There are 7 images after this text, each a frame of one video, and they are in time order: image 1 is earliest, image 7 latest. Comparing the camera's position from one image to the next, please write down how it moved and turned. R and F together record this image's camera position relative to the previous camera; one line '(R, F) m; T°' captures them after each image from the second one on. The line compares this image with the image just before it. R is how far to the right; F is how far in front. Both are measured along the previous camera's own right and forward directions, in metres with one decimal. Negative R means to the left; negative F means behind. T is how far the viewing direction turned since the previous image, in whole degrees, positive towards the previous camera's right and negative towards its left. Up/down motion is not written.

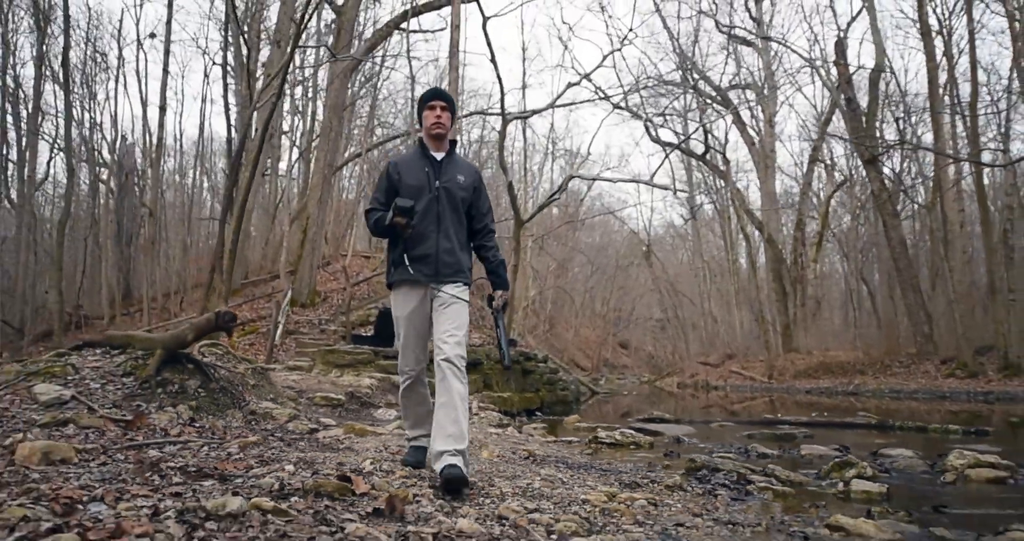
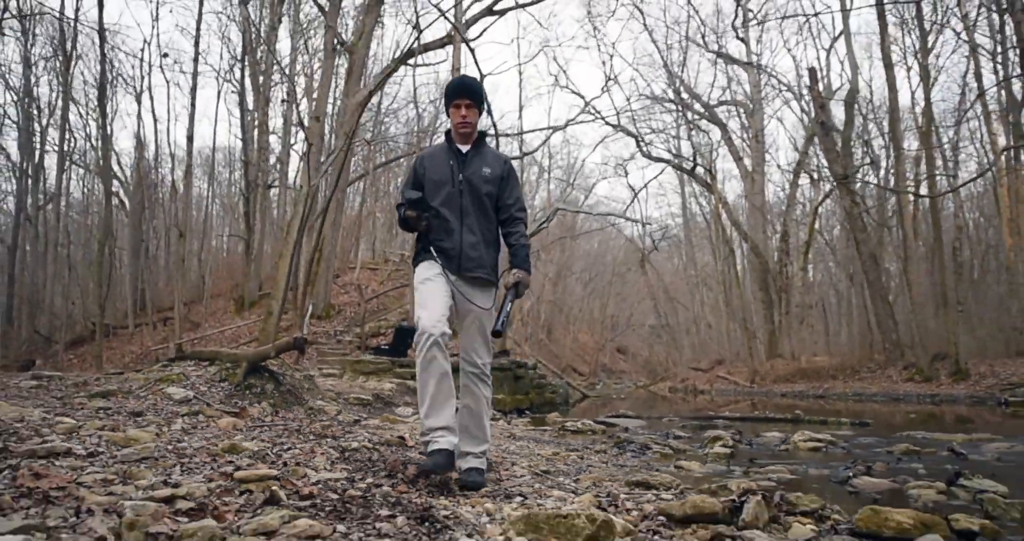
(+0.1, -1.3) m; 0°
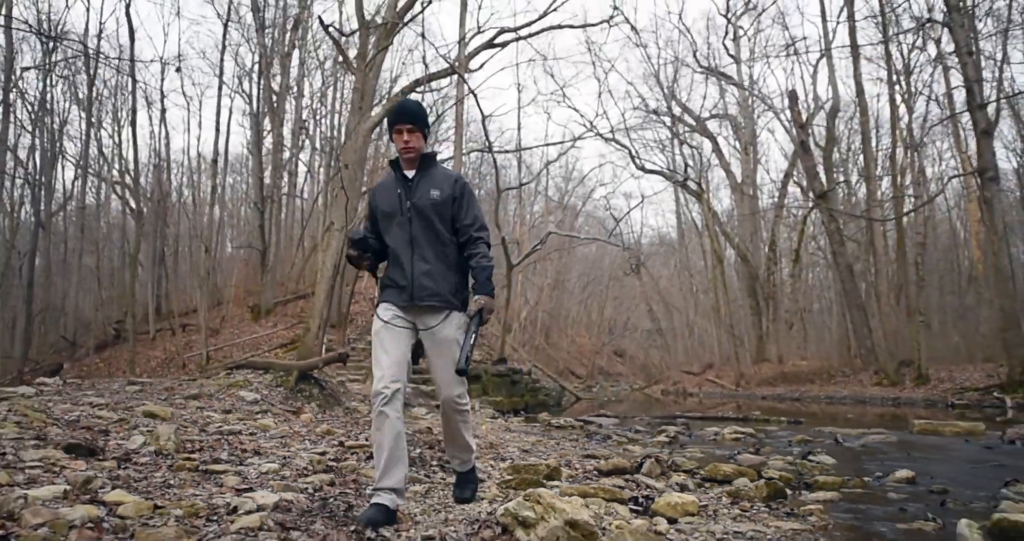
(0.0, -1.2) m; 0°
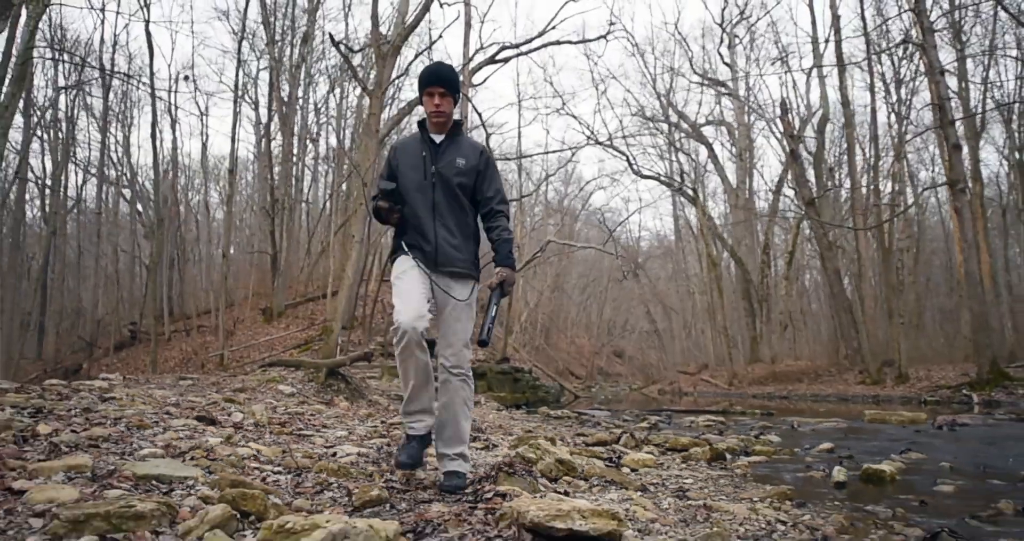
(0.0, -0.8) m; 0°
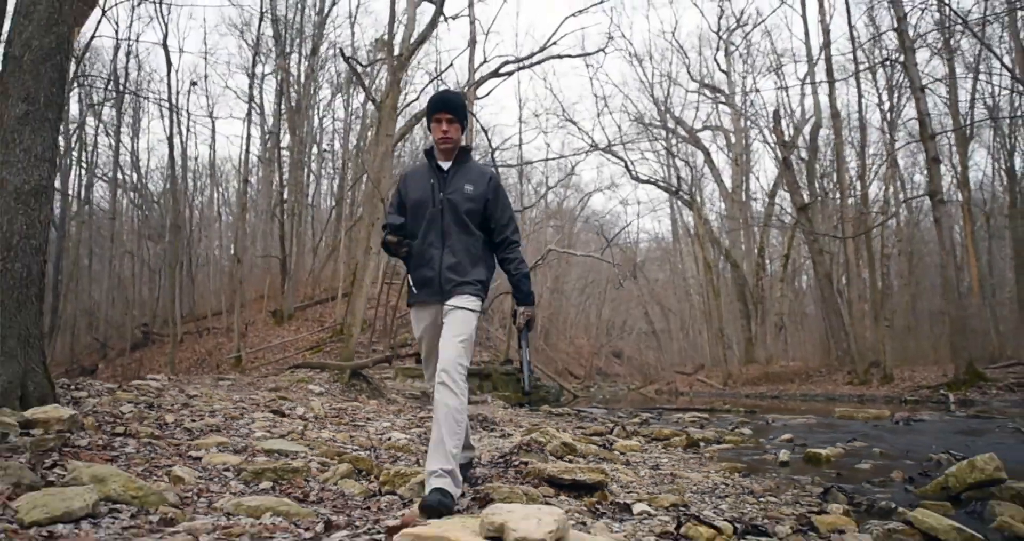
(-0.1, -0.7) m; 0°
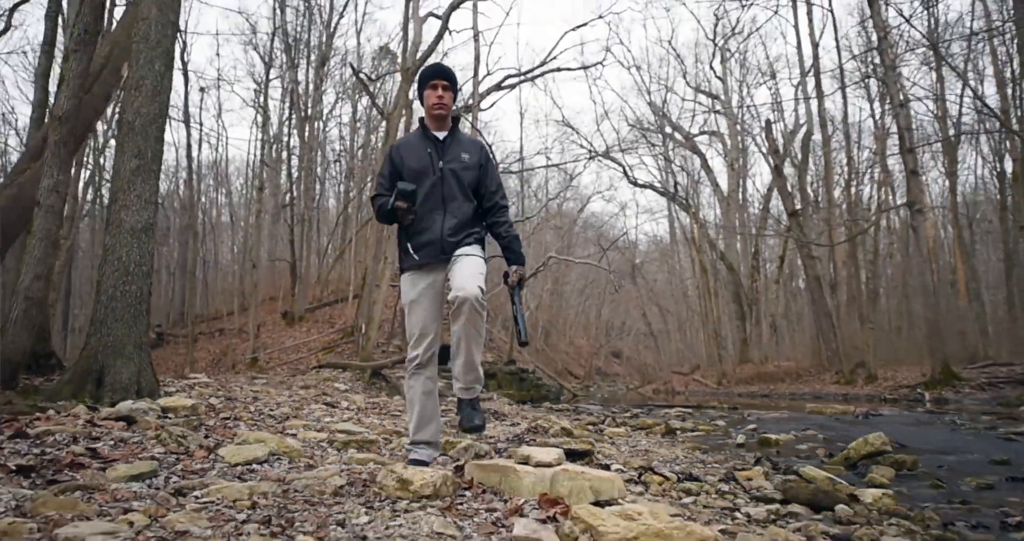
(-0.1, -0.8) m; 0°
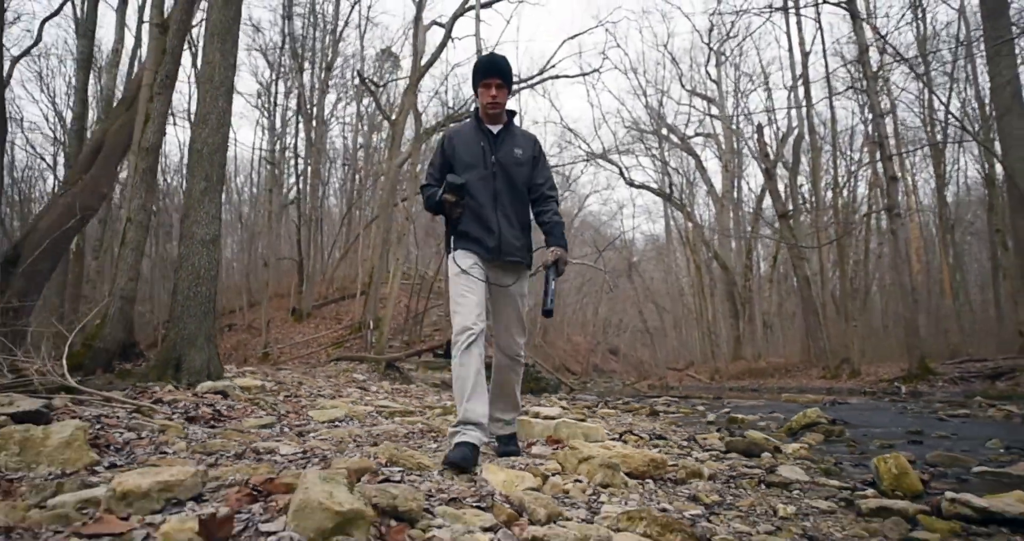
(-0.1, -0.8) m; 0°
